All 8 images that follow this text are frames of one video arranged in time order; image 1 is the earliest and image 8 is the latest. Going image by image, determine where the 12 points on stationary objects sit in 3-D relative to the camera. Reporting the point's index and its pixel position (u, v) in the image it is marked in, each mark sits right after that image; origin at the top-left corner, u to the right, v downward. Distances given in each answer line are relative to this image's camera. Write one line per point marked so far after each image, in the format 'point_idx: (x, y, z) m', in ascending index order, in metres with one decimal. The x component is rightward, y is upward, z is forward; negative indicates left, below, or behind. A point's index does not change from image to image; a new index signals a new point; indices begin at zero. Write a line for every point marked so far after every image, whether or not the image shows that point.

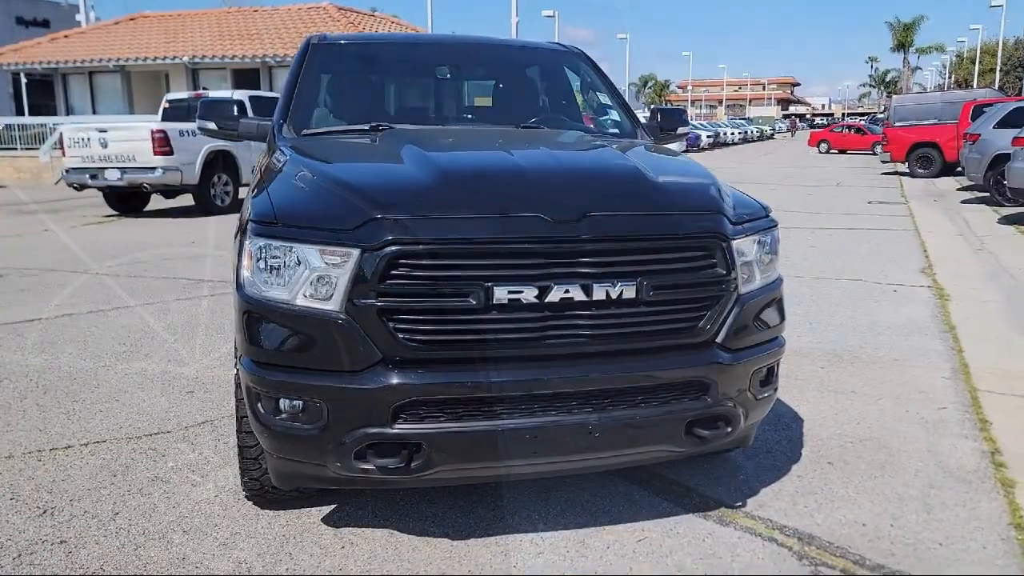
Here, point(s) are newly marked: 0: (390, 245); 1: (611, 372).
0: (-0.4, +0.1, +2.7) m
1: (+0.3, -0.3, +2.9) m
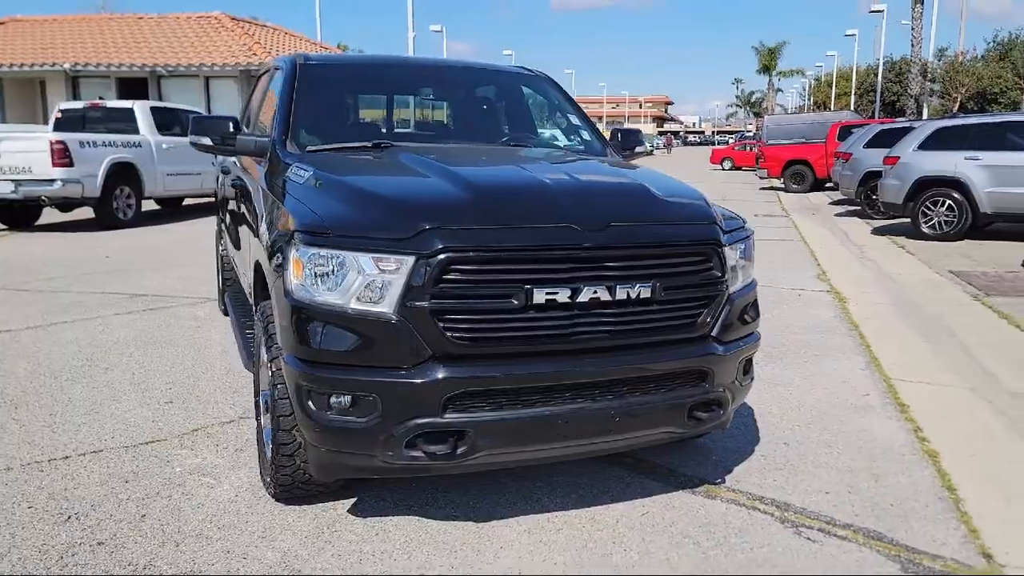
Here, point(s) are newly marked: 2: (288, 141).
0: (-0.2, +0.1, +3.0) m
1: (+0.5, -0.3, +3.3) m
2: (-1.1, +0.8, +4.4) m
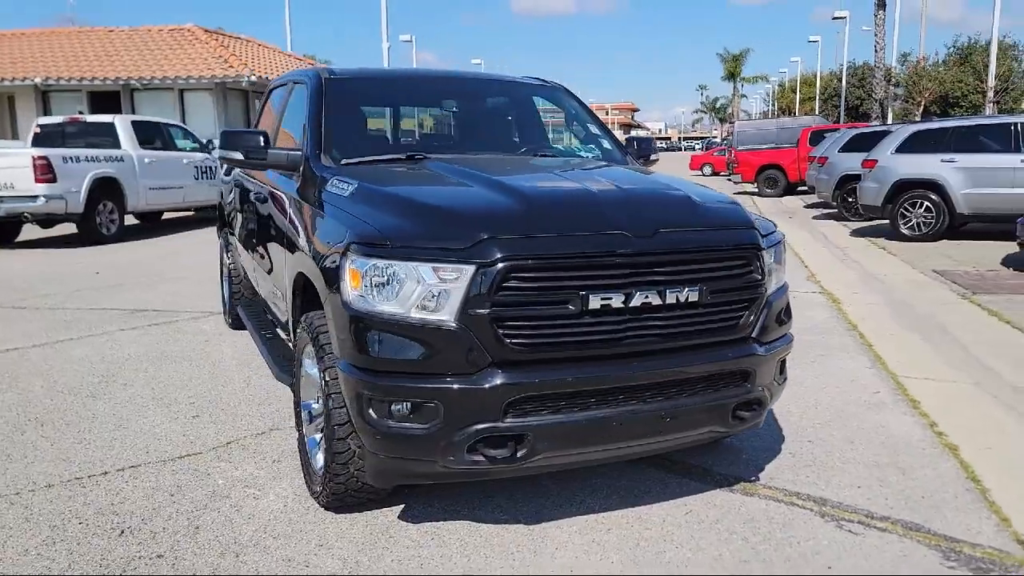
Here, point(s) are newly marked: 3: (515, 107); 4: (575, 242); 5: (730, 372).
0: (0.0, +0.1, +3.1) m
1: (+0.7, -0.3, +3.4) m
2: (-1.0, +0.7, +4.4) m
3: (0.0, +1.2, +5.3) m
4: (+0.2, +0.2, +3.2) m
5: (+0.9, -0.4, +3.5) m
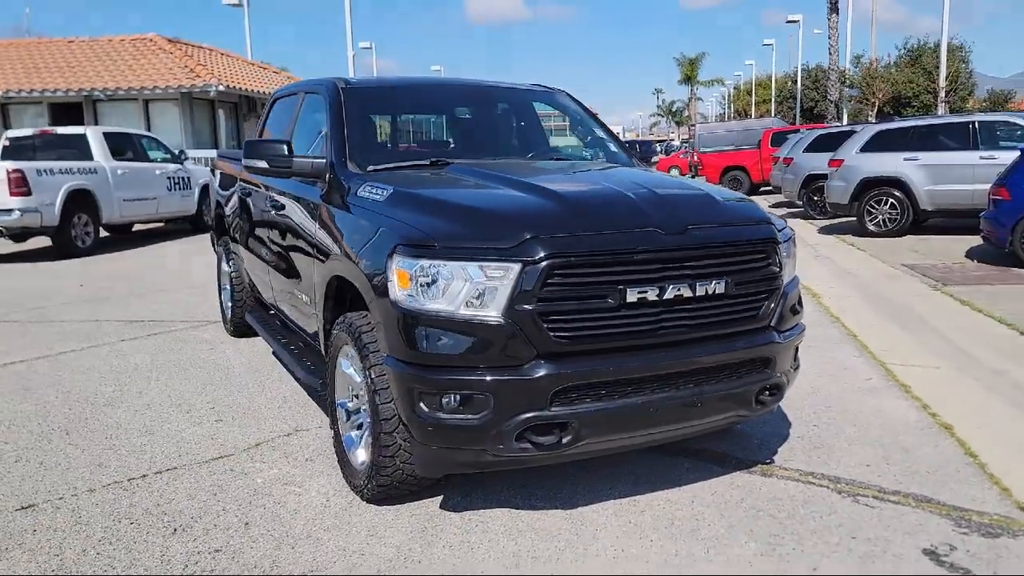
0: (+0.1, +0.1, +3.3) m
1: (+0.8, -0.3, +3.6) m
2: (-0.9, +0.7, +4.6) m
3: (+0.1, +1.2, +5.4) m
4: (+0.4, +0.2, +3.4) m
5: (+1.1, -0.3, +3.7) m
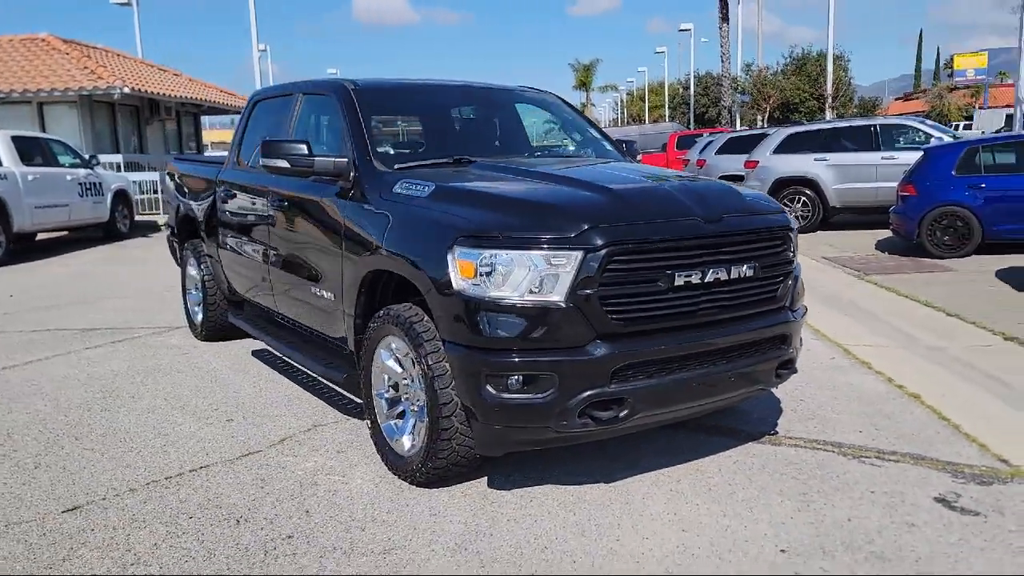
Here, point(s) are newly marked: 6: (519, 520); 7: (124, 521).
0: (+0.4, +0.2, +3.5) m
1: (+1.1, -0.2, +3.9) m
2: (-0.8, +0.7, +4.7) m
3: (0.0, +1.2, +5.7) m
4: (+0.6, +0.3, +3.6) m
5: (+1.3, -0.2, +4.1) m
6: (0.0, -1.0, +3.7) m
7: (-1.7, -1.0, +3.7) m
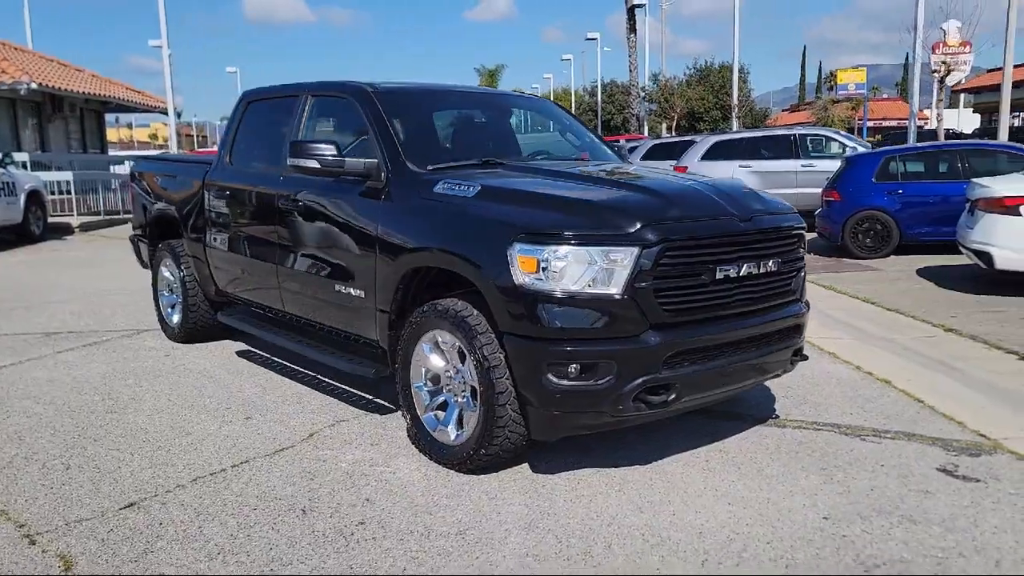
0: (+0.7, +0.2, +3.8) m
1: (+1.3, -0.2, +4.3) m
2: (-0.6, +0.7, +4.8) m
3: (+0.1, +1.2, +5.9) m
4: (+0.9, +0.3, +4.0) m
5: (+1.5, -0.2, +4.5) m
6: (+0.3, -1.0, +3.9) m
7: (-1.4, -1.0, +3.7) m
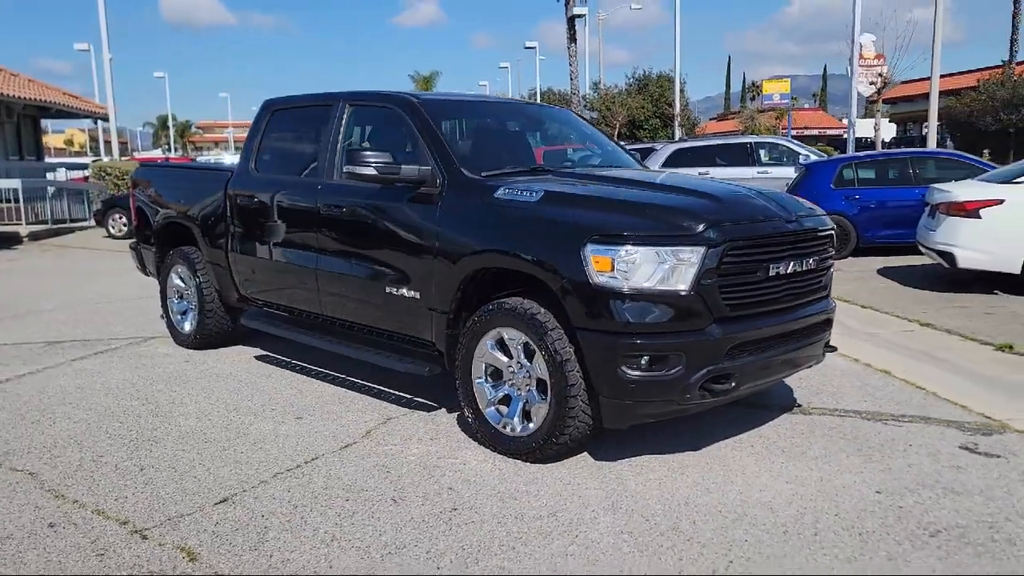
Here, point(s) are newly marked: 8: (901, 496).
0: (+1.0, +0.2, +4.1) m
1: (+1.6, -0.1, +4.6) m
2: (-0.4, +0.7, +5.0) m
3: (+0.2, +1.2, +6.2) m
4: (+1.2, +0.3, +4.3) m
5: (+1.8, -0.2, +4.9) m
6: (+0.7, -1.0, +4.2) m
7: (-1.0, -1.0, +3.8) m
8: (+1.8, -1.0, +4.0) m
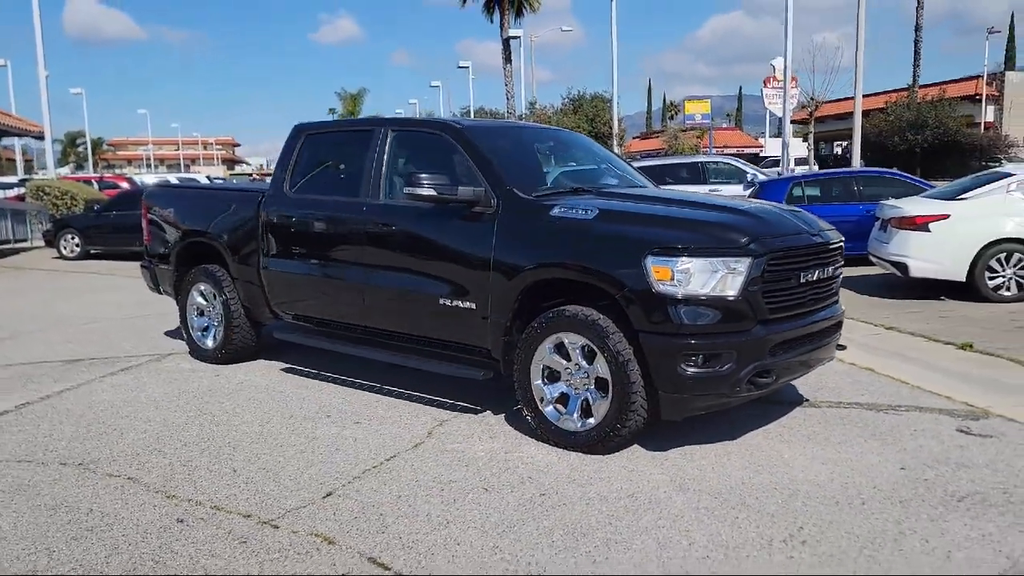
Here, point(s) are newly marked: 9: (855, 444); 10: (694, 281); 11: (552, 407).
0: (+1.4, +0.2, +4.7) m
1: (+1.9, -0.2, +5.2) m
2: (-0.1, +0.7, +5.5) m
3: (+0.4, +1.1, +6.7) m
4: (+1.6, +0.3, +4.9) m
5: (+2.1, -0.2, +5.5) m
6: (+1.1, -1.0, +4.7) m
7: (-0.6, -1.1, +4.2) m
8: (+2.2, -1.0, +4.6) m
9: (+2.1, -0.9, +5.1) m
10: (+1.0, 0.0, +4.6) m
11: (+0.3, -0.7, +5.1) m
